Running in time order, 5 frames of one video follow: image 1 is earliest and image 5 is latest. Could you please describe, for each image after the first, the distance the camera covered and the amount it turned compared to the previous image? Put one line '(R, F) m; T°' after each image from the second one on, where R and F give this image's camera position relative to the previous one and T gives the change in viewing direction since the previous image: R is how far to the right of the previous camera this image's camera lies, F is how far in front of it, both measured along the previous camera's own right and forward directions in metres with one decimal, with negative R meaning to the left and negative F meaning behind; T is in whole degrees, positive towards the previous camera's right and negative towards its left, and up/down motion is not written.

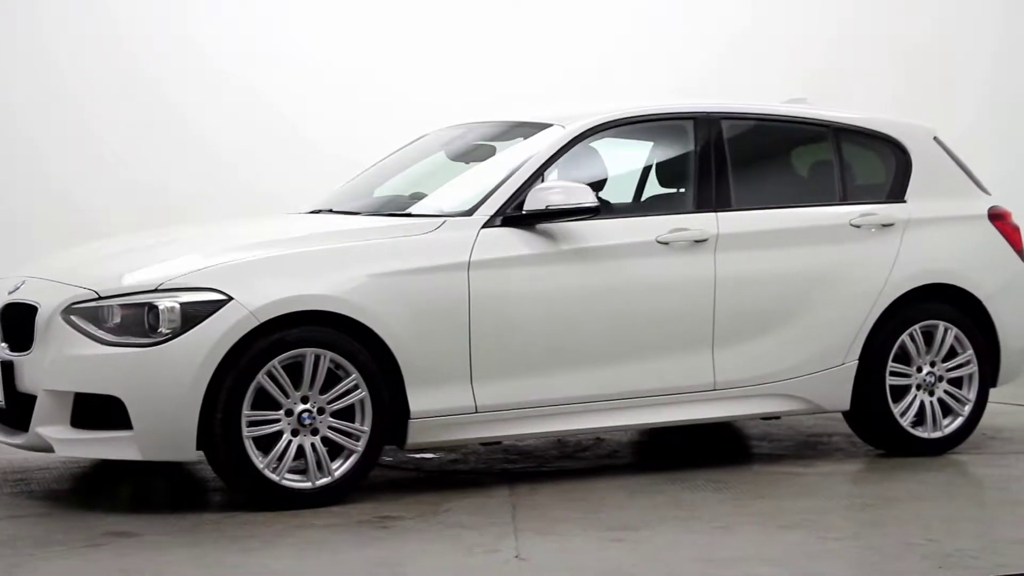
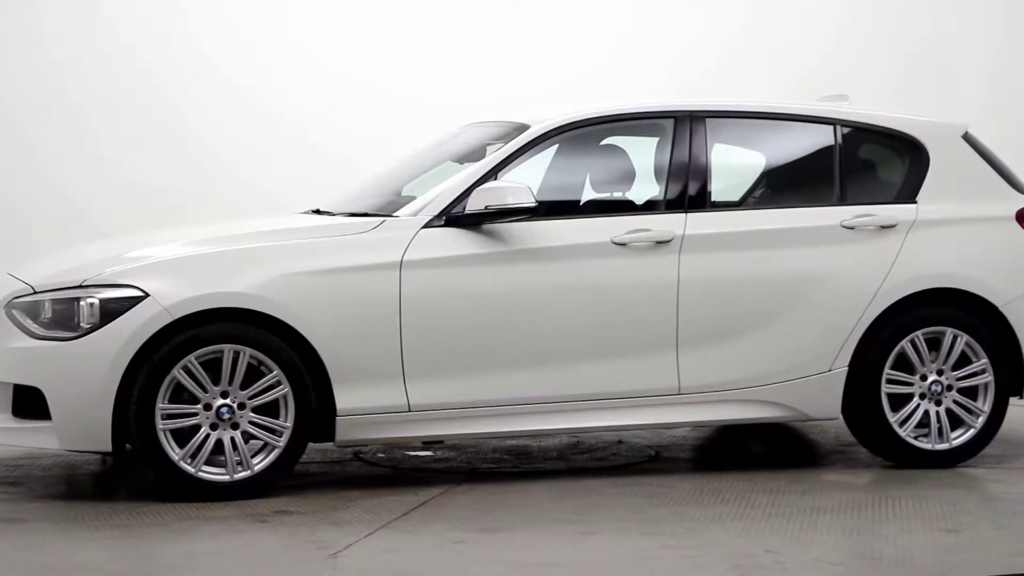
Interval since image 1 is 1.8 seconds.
(+1.1, +0.1) m; -10°
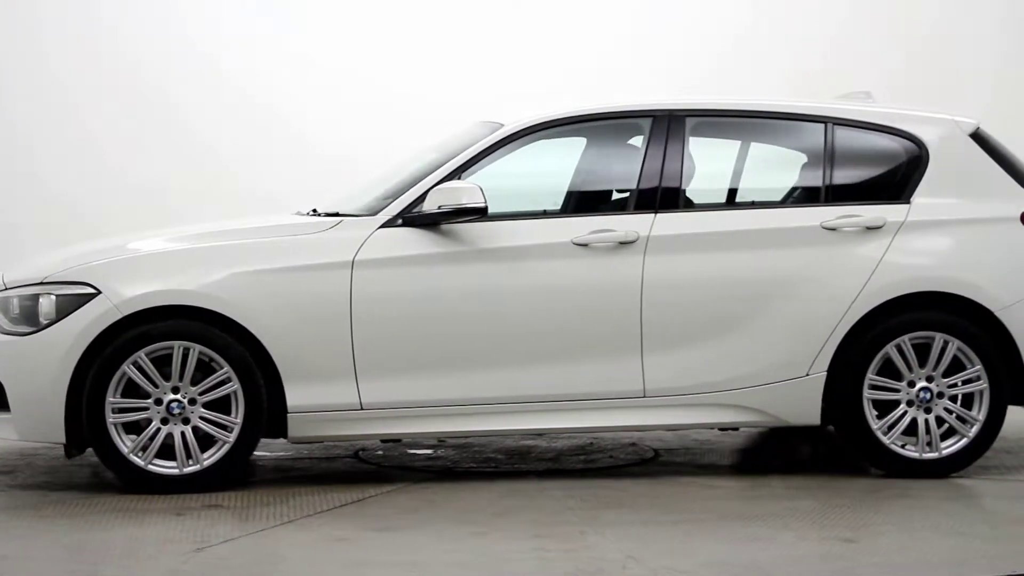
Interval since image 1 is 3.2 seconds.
(+0.8, +0.1) m; -7°
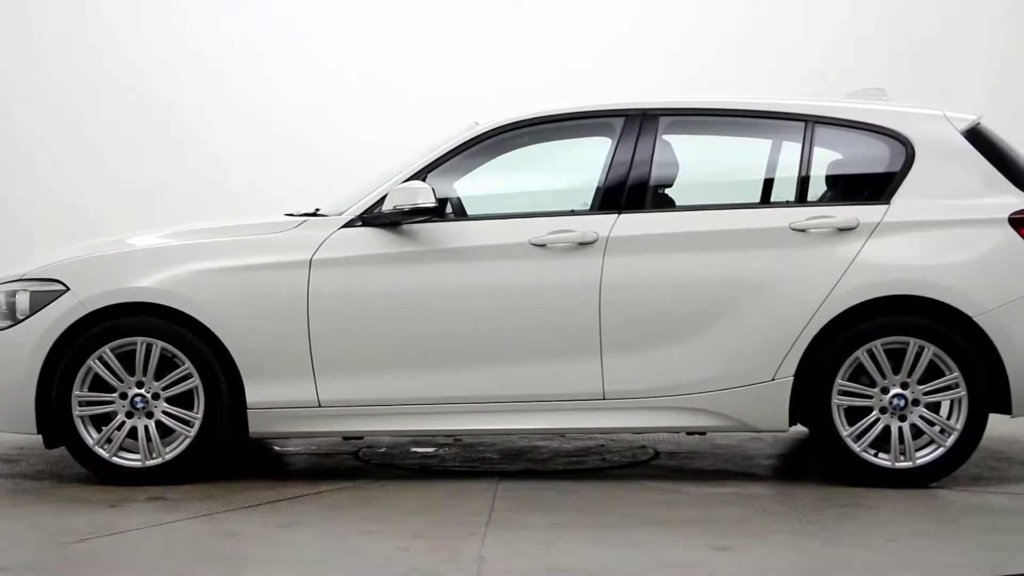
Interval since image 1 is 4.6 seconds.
(+0.8, 0.0) m; -7°
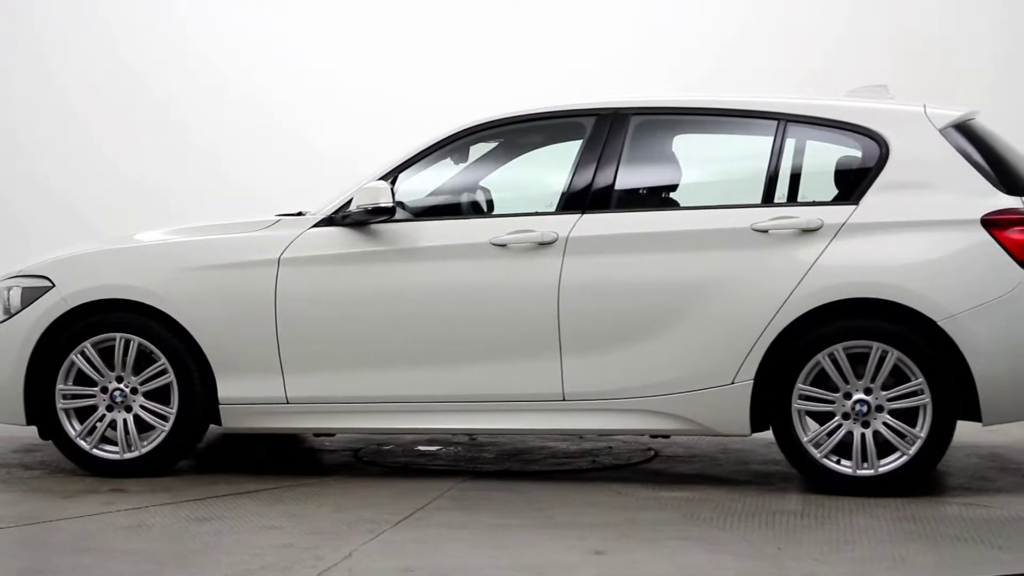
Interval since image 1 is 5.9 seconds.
(+0.7, 0.0) m; -6°
